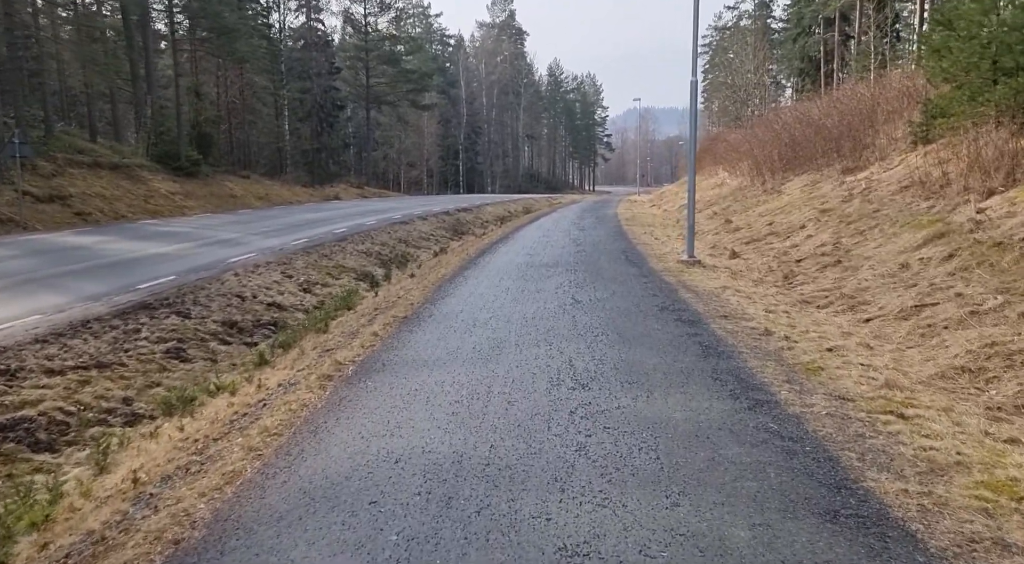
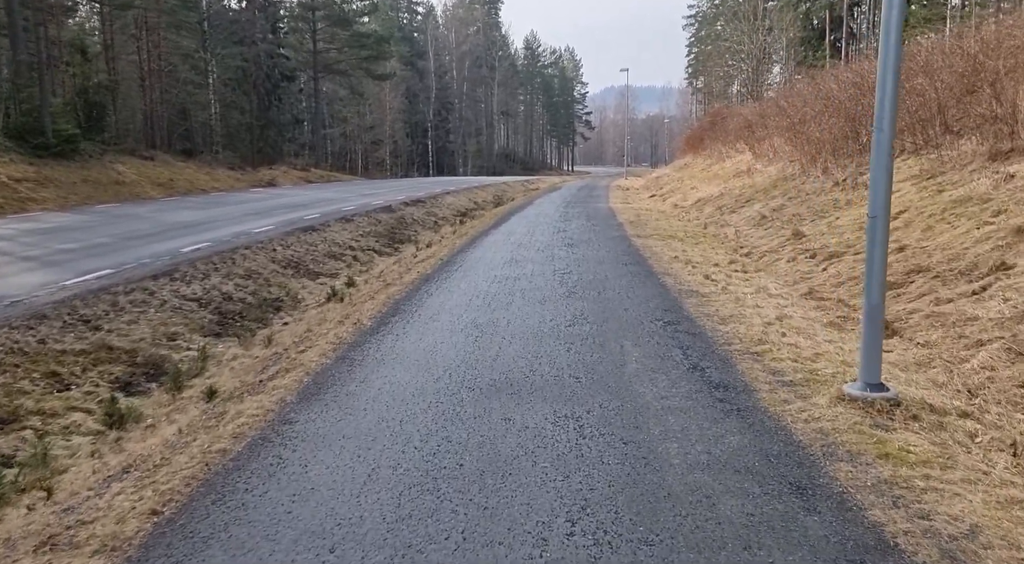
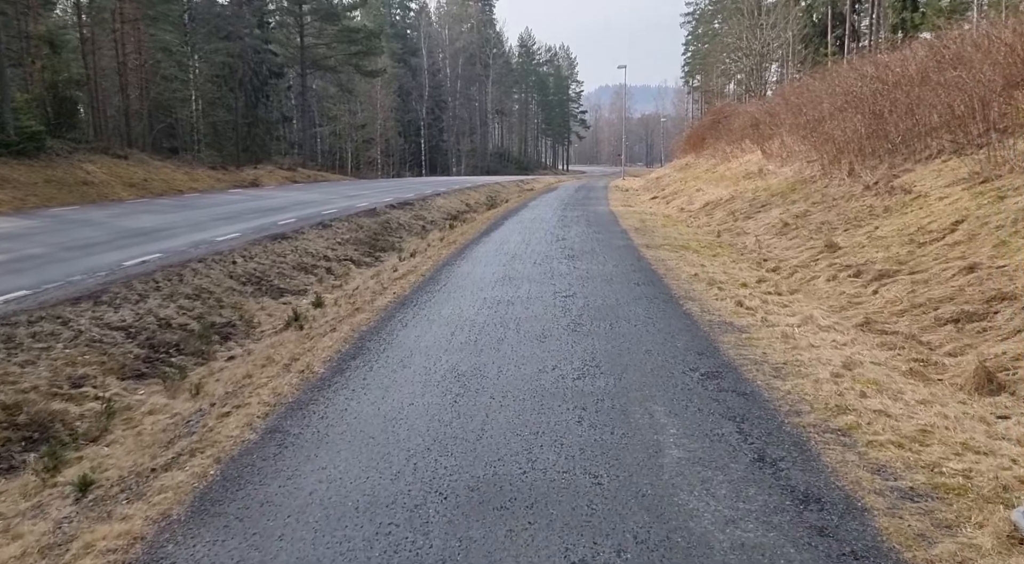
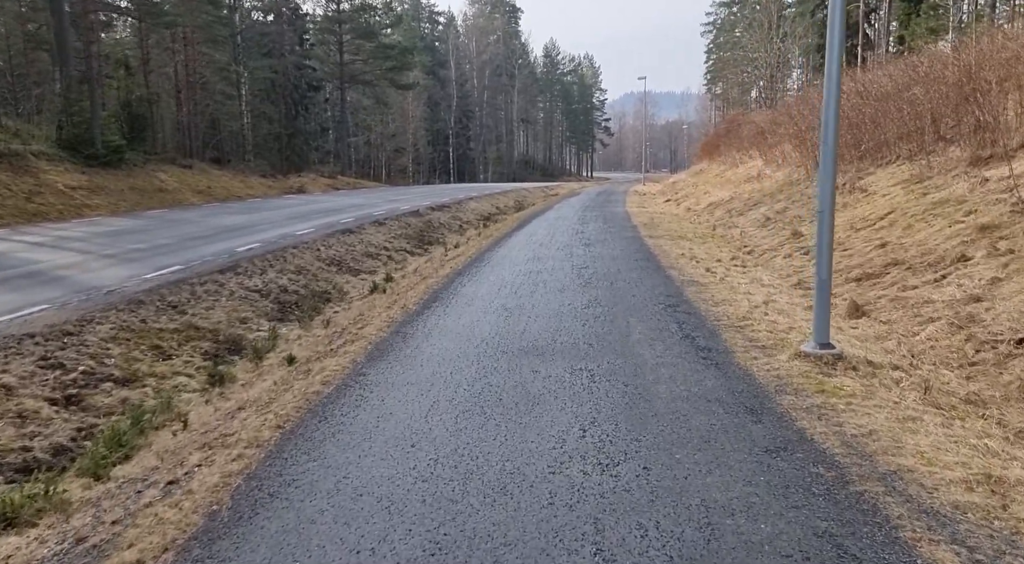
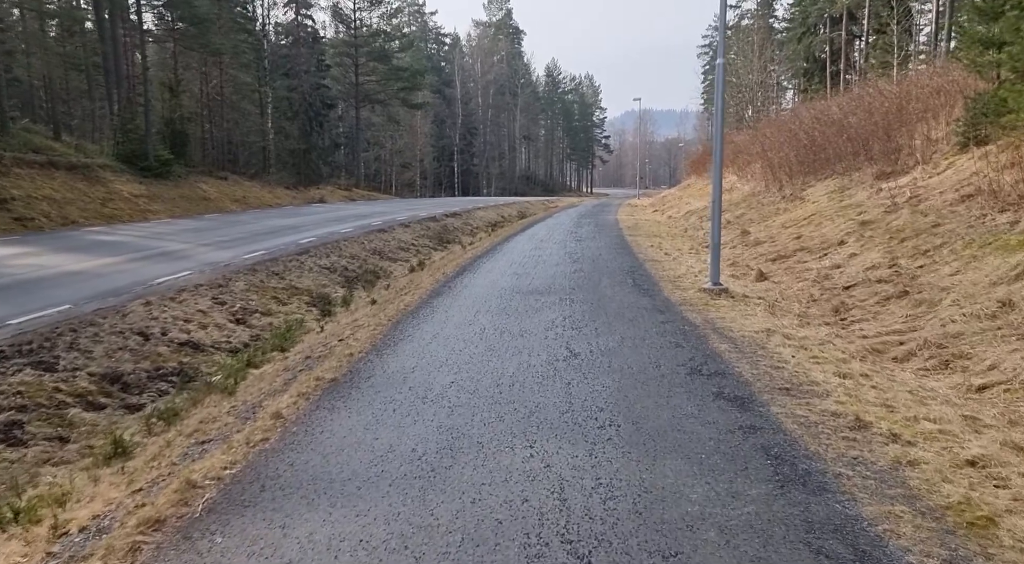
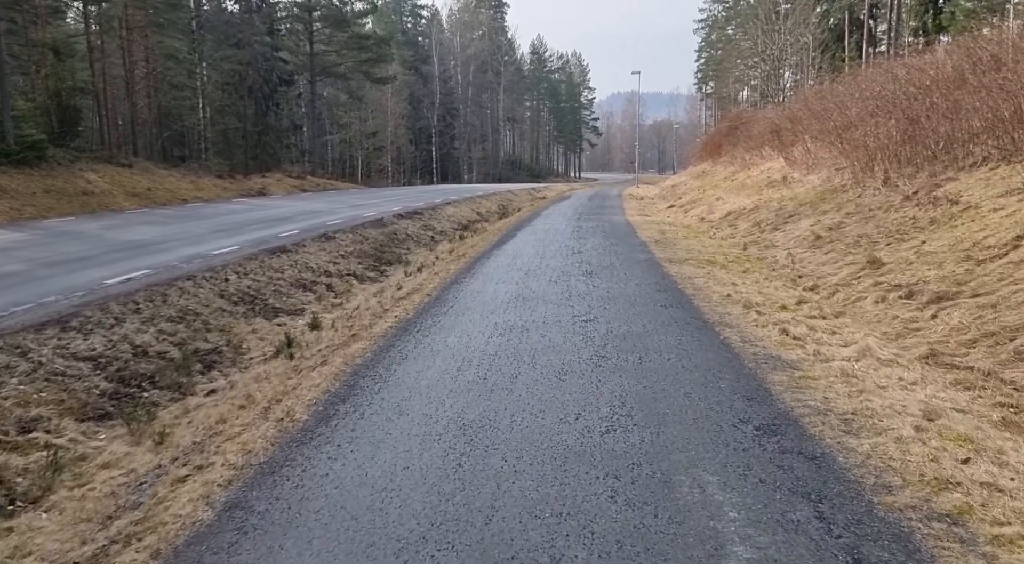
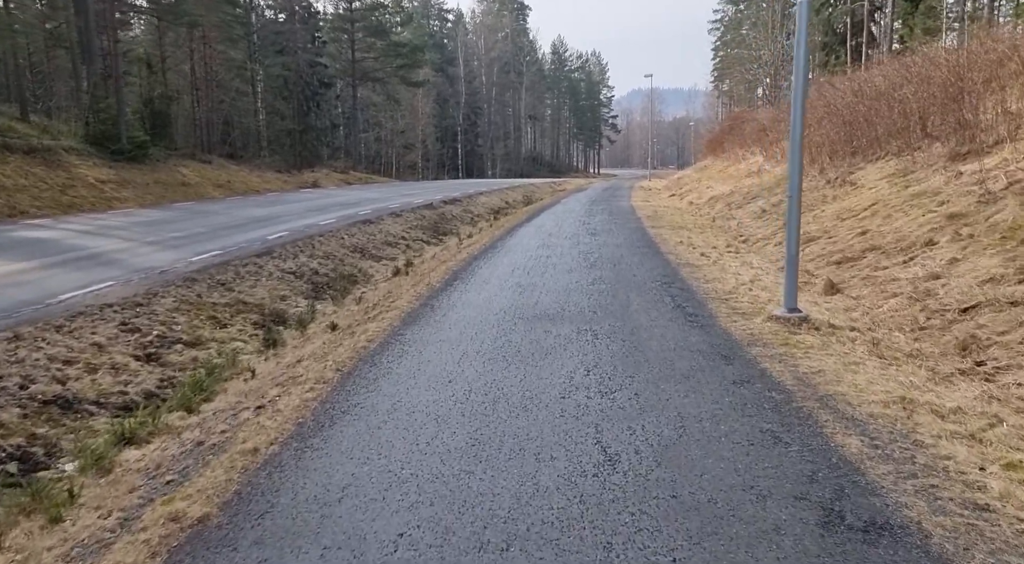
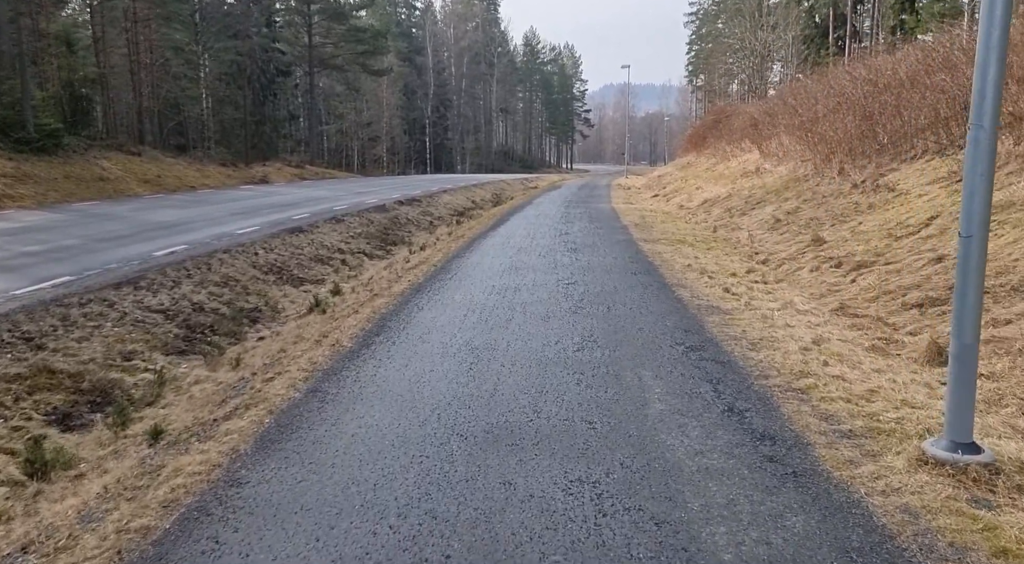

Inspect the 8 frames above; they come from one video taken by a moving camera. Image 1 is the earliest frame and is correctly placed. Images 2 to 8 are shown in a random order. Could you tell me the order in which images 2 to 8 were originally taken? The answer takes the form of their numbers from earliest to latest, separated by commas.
5, 7, 4, 2, 8, 3, 6
